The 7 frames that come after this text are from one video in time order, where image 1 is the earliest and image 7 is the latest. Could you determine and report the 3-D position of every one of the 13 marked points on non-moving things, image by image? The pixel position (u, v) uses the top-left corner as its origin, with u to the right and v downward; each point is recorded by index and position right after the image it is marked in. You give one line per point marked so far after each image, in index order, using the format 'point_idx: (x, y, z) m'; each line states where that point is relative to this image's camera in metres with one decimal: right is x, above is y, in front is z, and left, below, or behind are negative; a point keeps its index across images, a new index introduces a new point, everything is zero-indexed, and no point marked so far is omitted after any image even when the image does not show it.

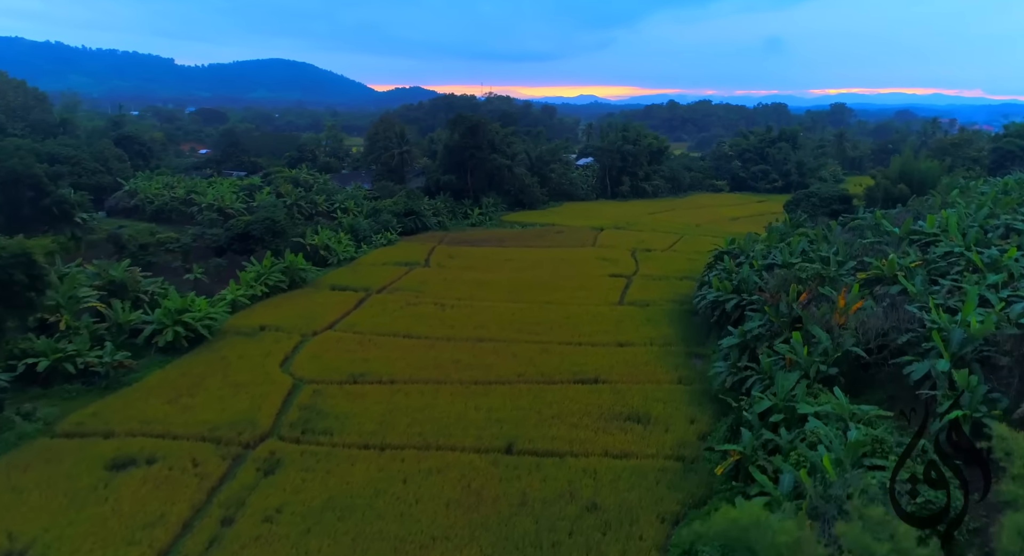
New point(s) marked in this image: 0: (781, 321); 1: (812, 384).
0: (+5.3, -0.9, +14.6) m
1: (+4.9, -1.8, +12.1) m
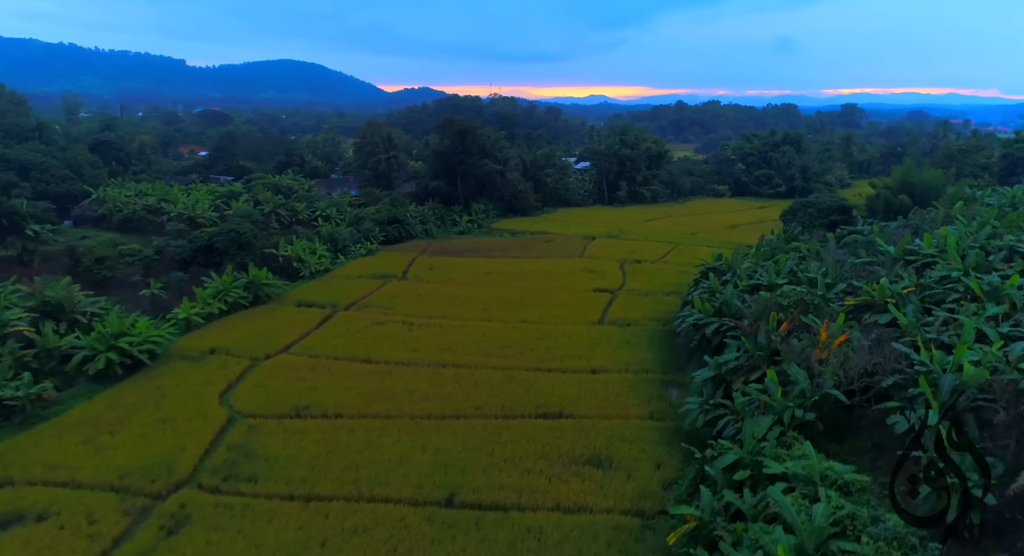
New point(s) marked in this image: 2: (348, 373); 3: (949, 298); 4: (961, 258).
0: (+4.4, -1.4, +13.4) m
1: (+4.0, -2.3, +10.9) m
2: (-3.6, -2.1, +16.5) m
3: (+8.0, -0.4, +13.7) m
4: (+9.0, +0.4, +14.9) m
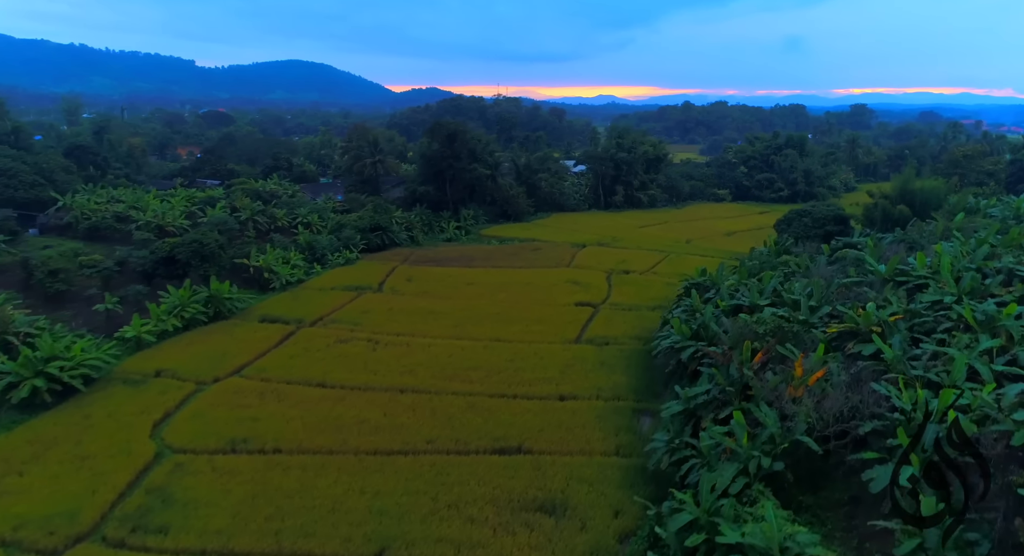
0: (+3.6, -1.8, +12.2) m
1: (+3.1, -2.7, +9.7) m
2: (-4.4, -2.5, +15.4) m
3: (+7.2, -0.8, +12.5) m
4: (+8.2, -0.1, +13.7) m
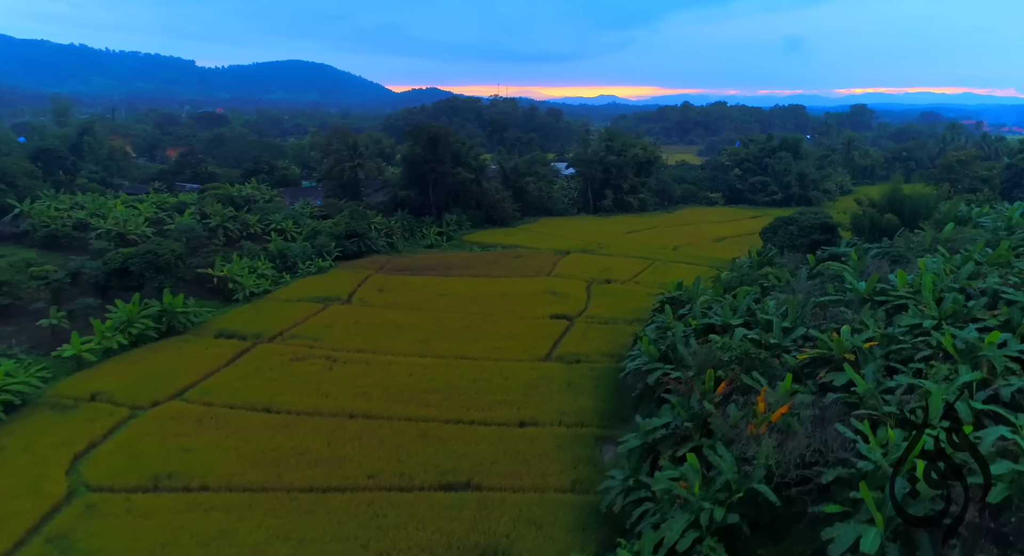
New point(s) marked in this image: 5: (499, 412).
0: (+2.7, -2.2, +11.3) m
1: (+2.2, -3.1, +8.8) m
2: (-5.3, -2.9, +14.5) m
3: (+6.3, -1.2, +11.6) m
4: (+7.3, -0.5, +12.8) m
5: (-0.3, -2.8, +15.6) m
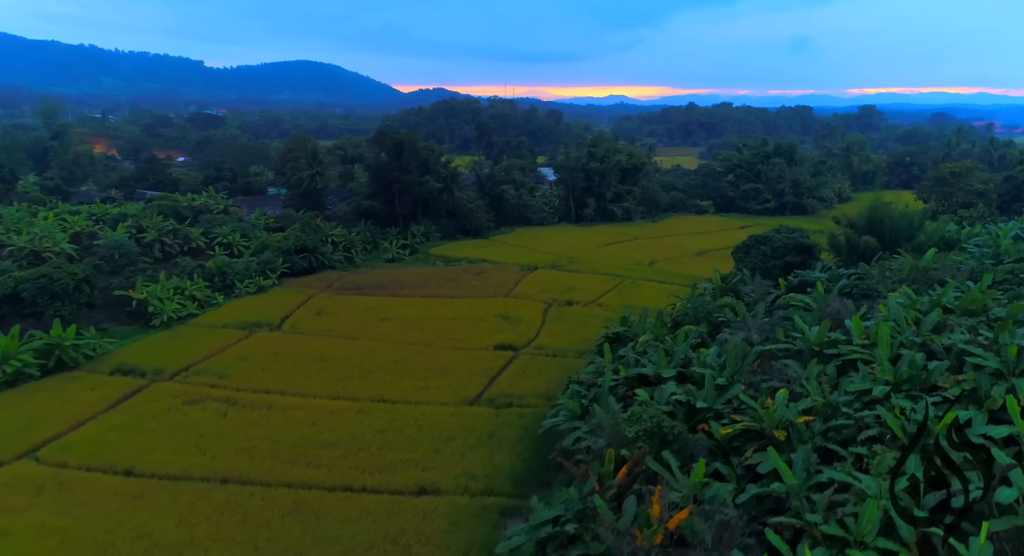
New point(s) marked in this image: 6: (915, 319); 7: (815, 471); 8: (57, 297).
0: (+0.8, -3.0, +9.2) m
1: (+0.4, -3.9, +6.7) m
2: (-7.2, -3.6, +12.5) m
3: (+4.5, -2.0, +9.5) m
4: (+5.4, -1.3, +10.7) m
5: (-2.1, -3.6, +13.6) m
6: (+6.7, -0.7, +12.3) m
7: (+3.7, -2.3, +8.9) m
8: (-12.0, -0.5, +19.8) m
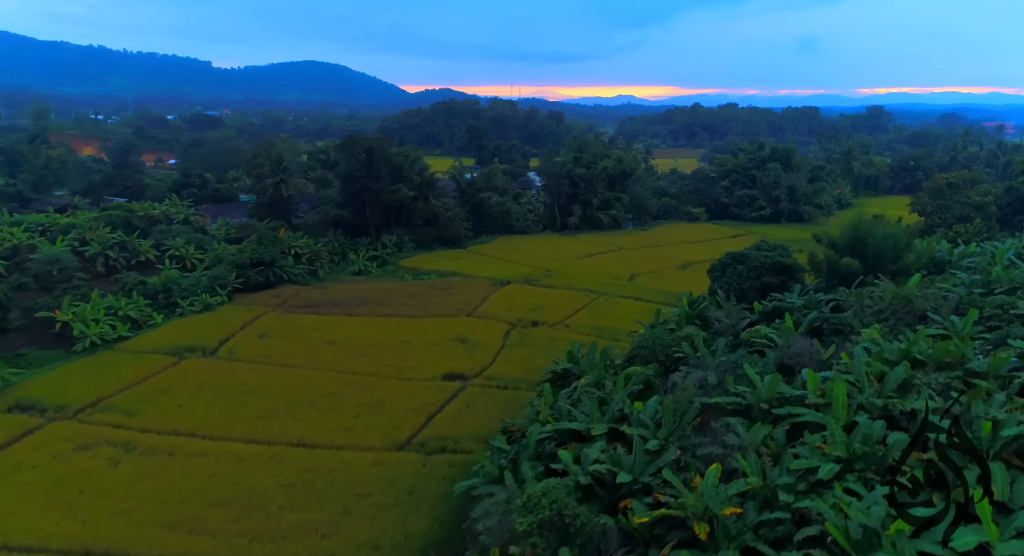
0: (-0.6, -3.6, +7.5) m
1: (-1.1, -4.5, +5.0) m
2: (-8.6, -4.2, +10.8) m
3: (+3.0, -2.7, +7.7) m
4: (+4.0, -1.9, +8.9) m
5: (-3.5, -4.2, +11.9) m
6: (+5.3, -1.4, +10.5) m
7: (+2.2, -3.0, +7.2) m
8: (-13.4, -1.1, +18.2) m
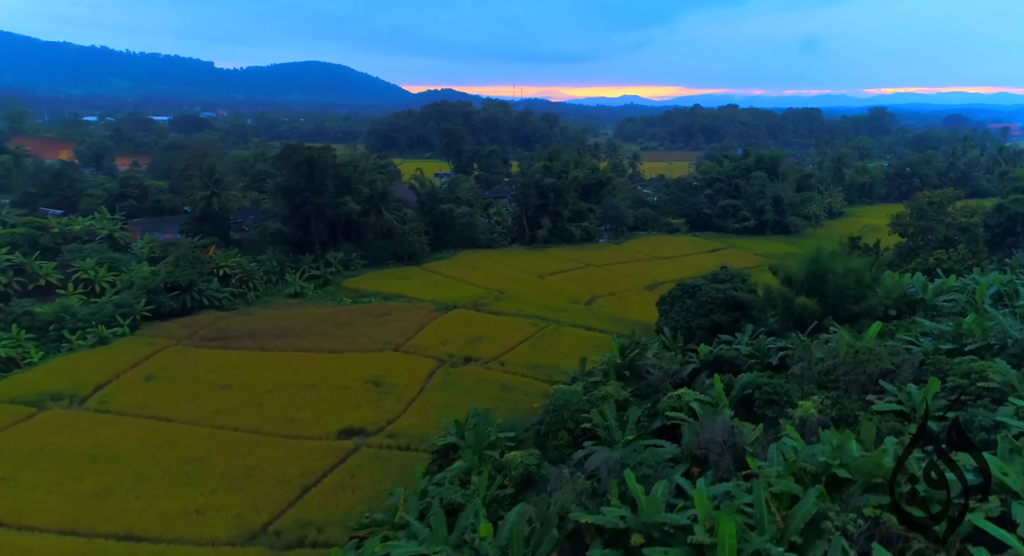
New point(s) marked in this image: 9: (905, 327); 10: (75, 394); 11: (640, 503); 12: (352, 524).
0: (-2.9, -4.6, +4.9) m
1: (-3.4, -5.5, +2.4) m
2: (-10.9, -5.2, +8.2) m
3: (+0.7, -3.7, +5.1) m
4: (+1.7, -2.9, +6.3) m
5: (-5.8, -5.2, +9.3) m
6: (+3.0, -2.4, +7.9) m
7: (-0.1, -4.0, +4.6) m
8: (-15.7, -2.1, +15.6) m
9: (+8.5, -1.0, +16.1) m
10: (-11.2, -3.1, +19.1) m
11: (+1.4, -2.6, +8.1) m
12: (-2.9, -4.4, +13.5) m
